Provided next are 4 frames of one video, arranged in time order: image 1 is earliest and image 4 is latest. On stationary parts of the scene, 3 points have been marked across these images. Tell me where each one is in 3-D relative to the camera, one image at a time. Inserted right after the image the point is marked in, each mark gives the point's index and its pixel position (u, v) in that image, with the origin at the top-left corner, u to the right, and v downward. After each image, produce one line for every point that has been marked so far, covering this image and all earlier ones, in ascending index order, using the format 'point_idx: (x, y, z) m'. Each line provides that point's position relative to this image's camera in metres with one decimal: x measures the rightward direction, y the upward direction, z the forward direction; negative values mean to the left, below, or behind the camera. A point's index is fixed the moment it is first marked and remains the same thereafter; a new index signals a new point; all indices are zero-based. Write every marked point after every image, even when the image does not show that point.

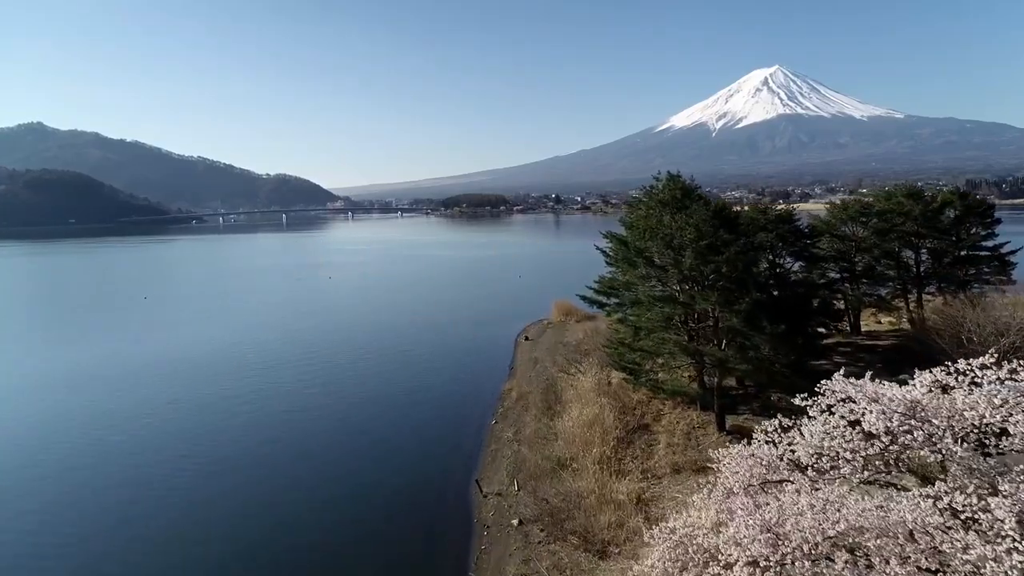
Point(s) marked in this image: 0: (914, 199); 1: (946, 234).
0: (+4.7, +1.0, +7.2) m
1: (+5.0, +0.6, +7.2) m
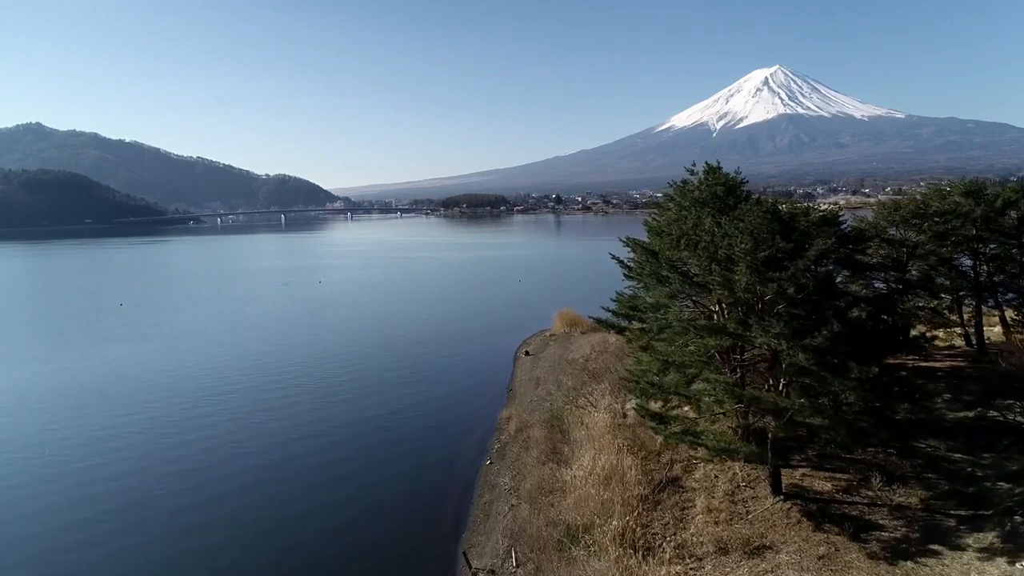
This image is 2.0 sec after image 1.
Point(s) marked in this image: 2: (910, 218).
0: (+4.7, +0.9, +6.3) m
1: (+5.0, +0.5, +6.3) m
2: (+4.1, +0.7, +6.4) m
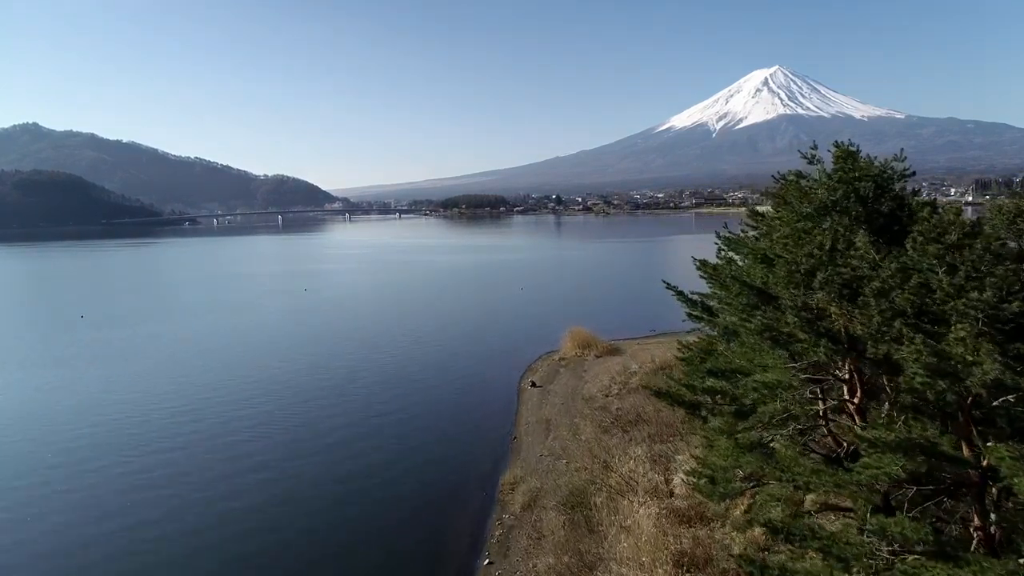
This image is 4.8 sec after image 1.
0: (+4.7, +0.7, +5.0) m
1: (+5.0, +0.3, +4.9) m
2: (+4.1, +0.5, +5.1) m
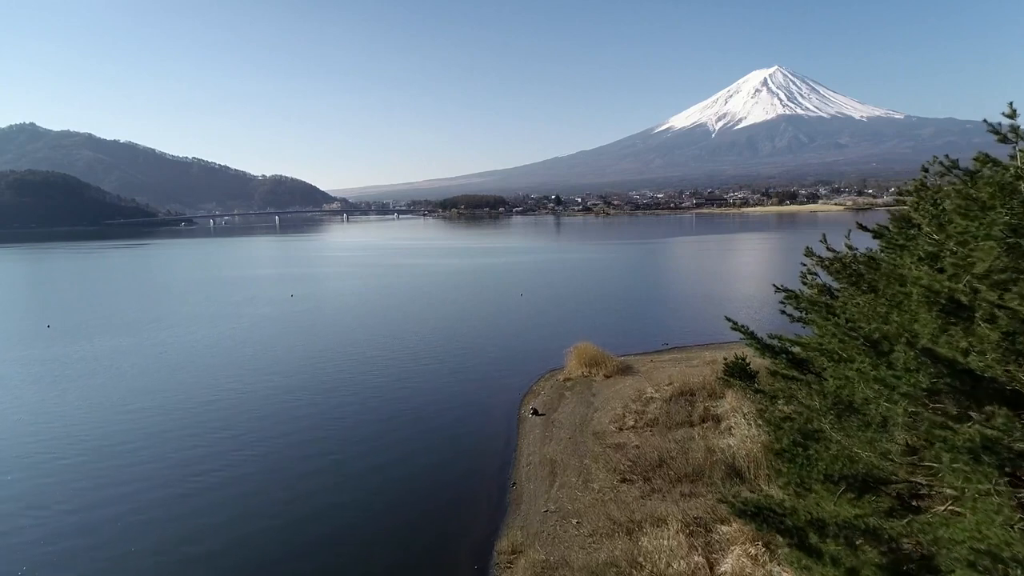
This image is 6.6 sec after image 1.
0: (+4.7, +0.6, +4.1) m
1: (+5.0, +0.2, +4.1) m
2: (+4.1, +0.4, +4.2) m
